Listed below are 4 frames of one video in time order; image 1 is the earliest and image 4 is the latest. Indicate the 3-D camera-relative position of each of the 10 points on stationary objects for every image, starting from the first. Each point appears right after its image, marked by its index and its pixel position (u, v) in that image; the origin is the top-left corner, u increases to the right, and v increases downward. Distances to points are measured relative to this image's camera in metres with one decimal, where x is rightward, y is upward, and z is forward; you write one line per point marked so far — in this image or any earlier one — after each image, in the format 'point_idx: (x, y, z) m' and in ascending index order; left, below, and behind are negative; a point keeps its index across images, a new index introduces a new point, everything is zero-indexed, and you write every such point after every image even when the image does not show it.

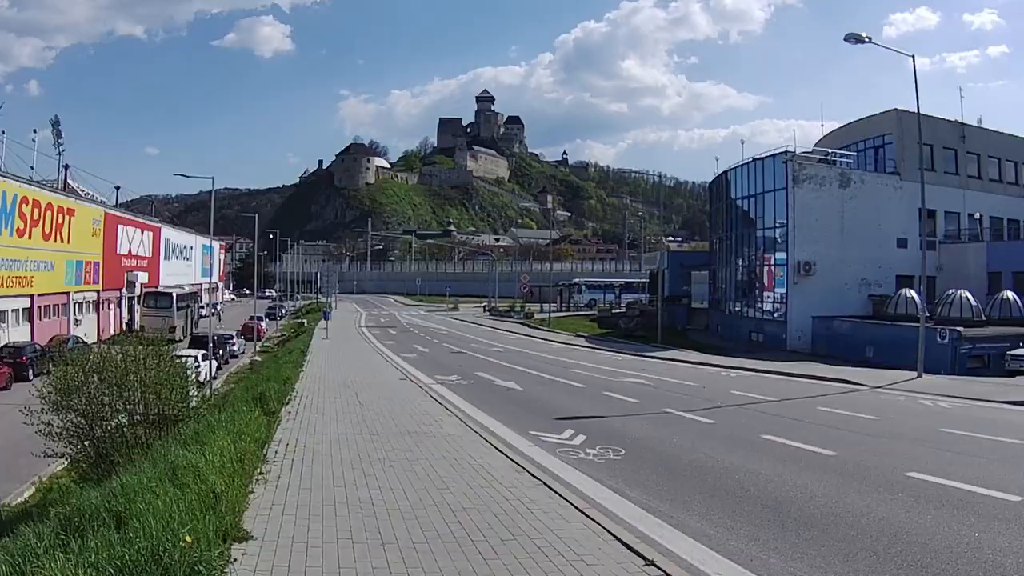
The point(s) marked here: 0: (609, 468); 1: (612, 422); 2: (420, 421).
0: (+1.2, -2.1, +9.2) m
1: (+1.6, -2.1, +12.4) m
2: (-1.3, -1.8, +11.0) m
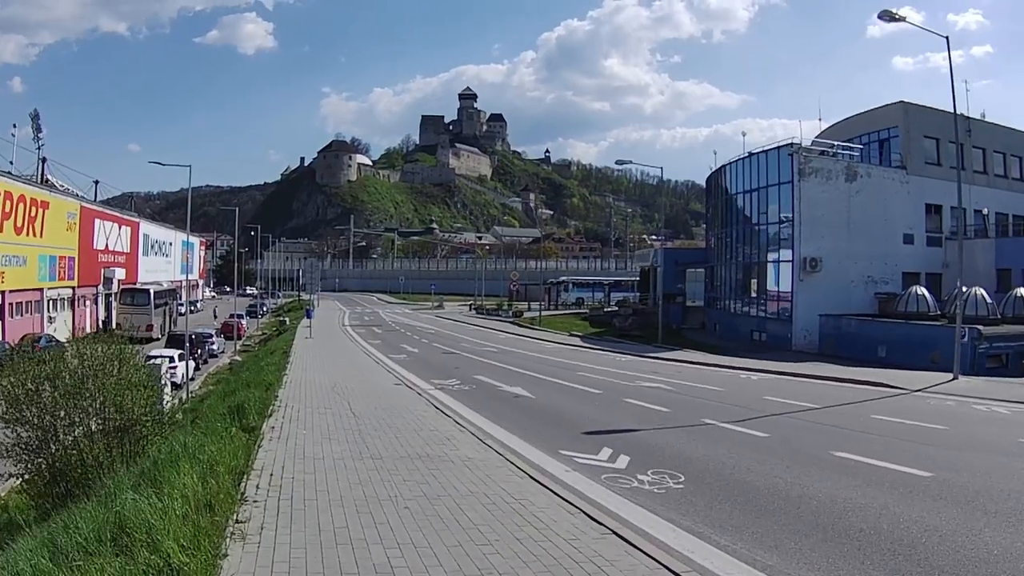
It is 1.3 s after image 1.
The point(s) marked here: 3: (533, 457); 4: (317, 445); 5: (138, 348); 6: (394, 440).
0: (+1.6, -2.0, +7.4) m
1: (+1.9, -2.0, +10.7) m
2: (-0.9, -1.7, +9.2) m
3: (+0.3, -1.9, +8.8) m
4: (-2.1, -1.7, +8.6) m
5: (-4.9, -0.8, +10.3) m
6: (-1.3, -1.7, +9.0) m
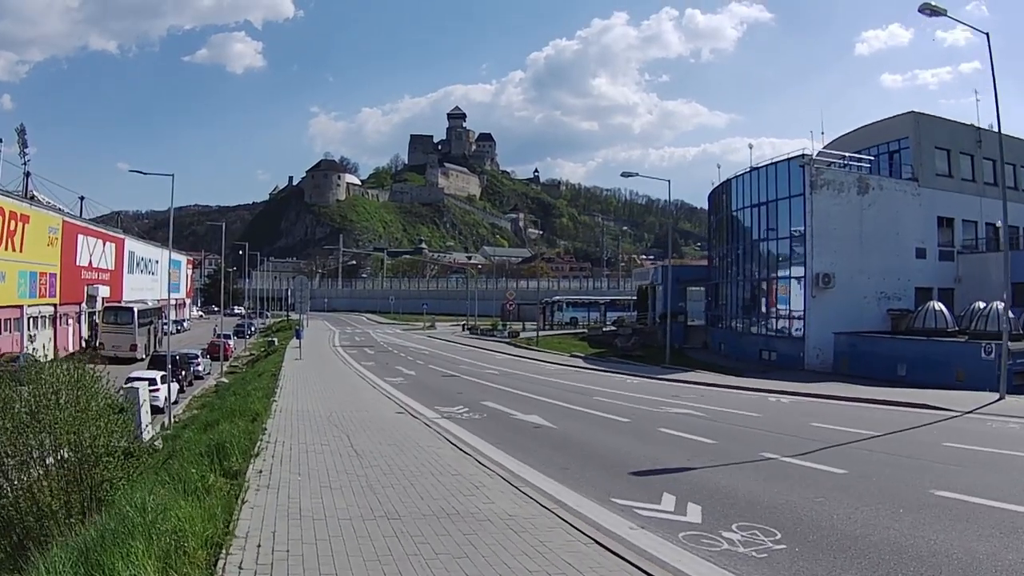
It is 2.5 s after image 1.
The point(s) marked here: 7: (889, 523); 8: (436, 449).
0: (+2.0, -2.0, +5.7) m
1: (+2.3, -2.2, +9.0) m
2: (-0.5, -1.9, +7.5) m
3: (+0.7, -2.0, +7.1) m
4: (-1.7, -1.8, +6.8) m
5: (-4.5, -0.9, +8.5) m
6: (-0.9, -1.8, +7.2) m
7: (+3.5, -2.2, +7.4) m
8: (-0.9, -1.9, +9.6) m
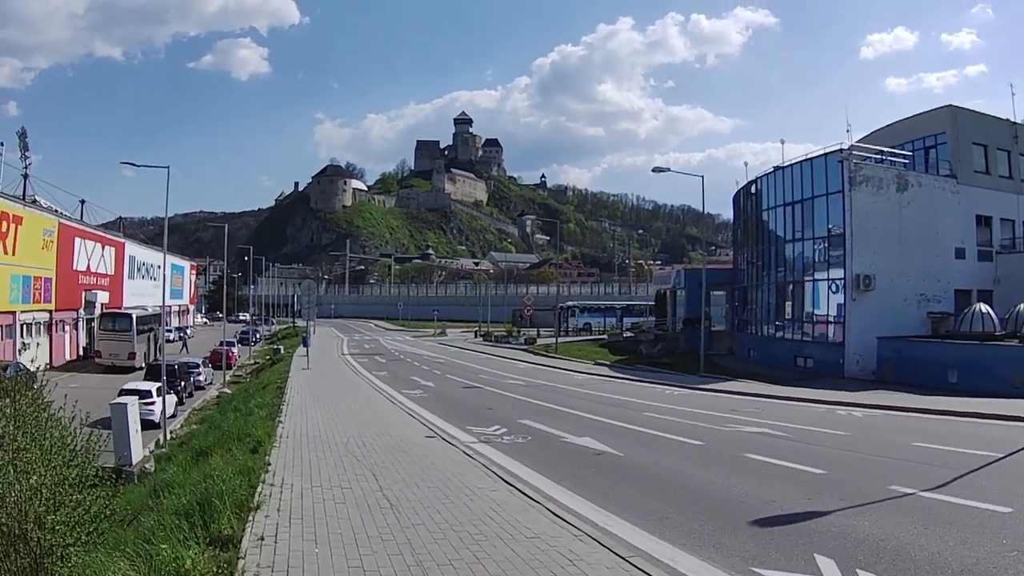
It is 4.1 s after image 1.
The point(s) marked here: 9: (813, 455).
0: (+2.7, -2.0, +3.5) m
1: (+3.0, -2.1, +6.8) m
2: (+0.2, -1.8, +5.3) m
3: (+1.4, -1.9, +4.9) m
4: (-1.0, -1.7, +4.7) m
5: (-3.8, -0.9, +6.4) m
6: (-0.2, -1.8, +5.1) m
7: (+4.2, -2.1, +5.2) m
8: (-0.2, -1.9, +7.4) m
9: (+4.2, -2.3, +11.1) m
